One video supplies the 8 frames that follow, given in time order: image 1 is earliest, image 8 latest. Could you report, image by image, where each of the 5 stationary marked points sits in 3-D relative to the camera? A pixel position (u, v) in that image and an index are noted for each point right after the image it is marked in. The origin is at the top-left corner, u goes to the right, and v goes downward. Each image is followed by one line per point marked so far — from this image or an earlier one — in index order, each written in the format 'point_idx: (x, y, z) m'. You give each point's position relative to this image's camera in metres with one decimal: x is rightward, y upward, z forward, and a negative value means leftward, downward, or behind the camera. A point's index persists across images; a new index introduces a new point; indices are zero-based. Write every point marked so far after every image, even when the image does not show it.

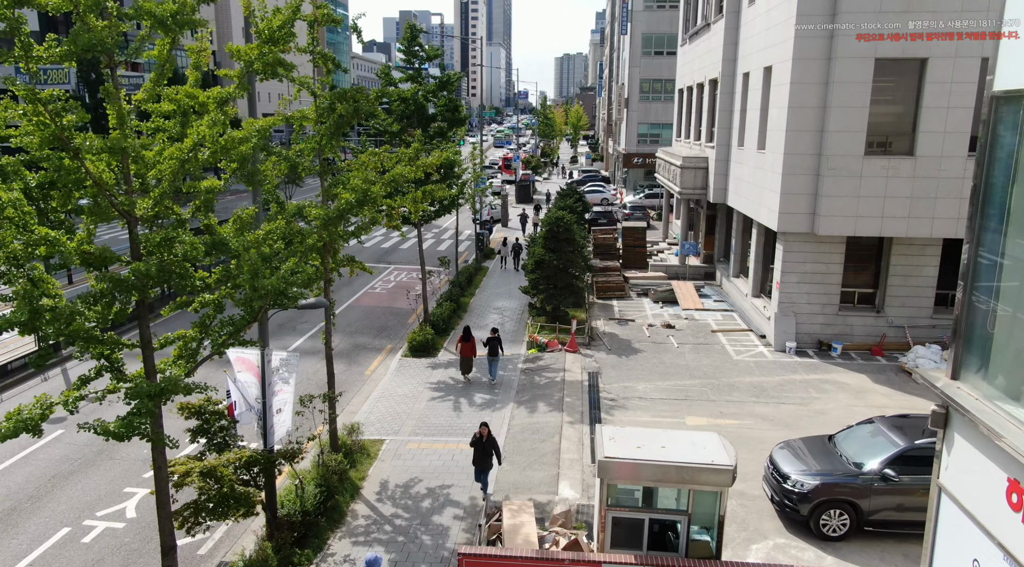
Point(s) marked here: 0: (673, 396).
0: (+3.6, -2.5, +16.4) m
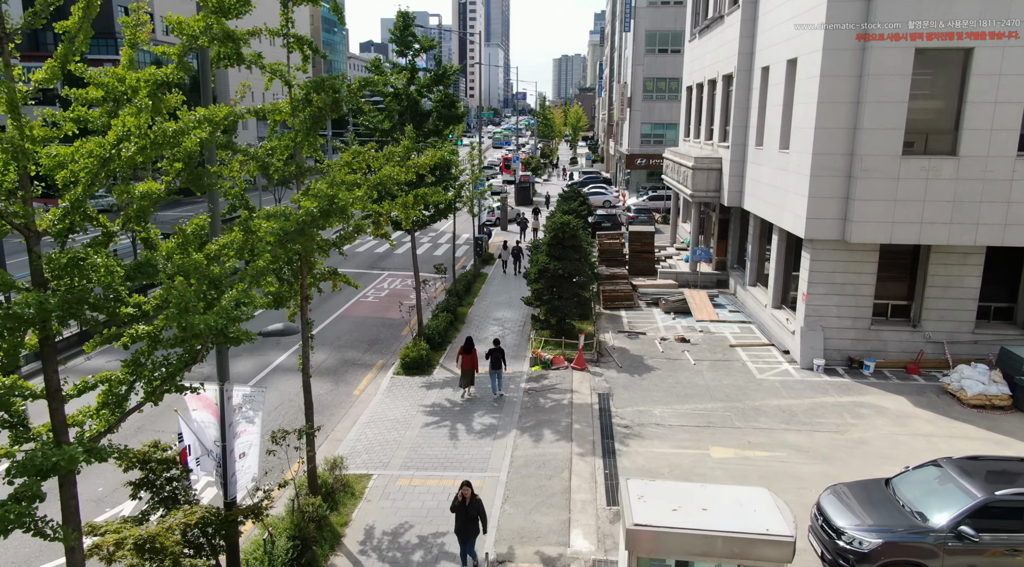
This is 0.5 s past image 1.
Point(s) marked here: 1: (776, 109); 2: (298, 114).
0: (+3.7, -2.8, +14.7) m
1: (+7.3, +4.8, +20.0) m
2: (-3.1, +2.5, +10.6) m
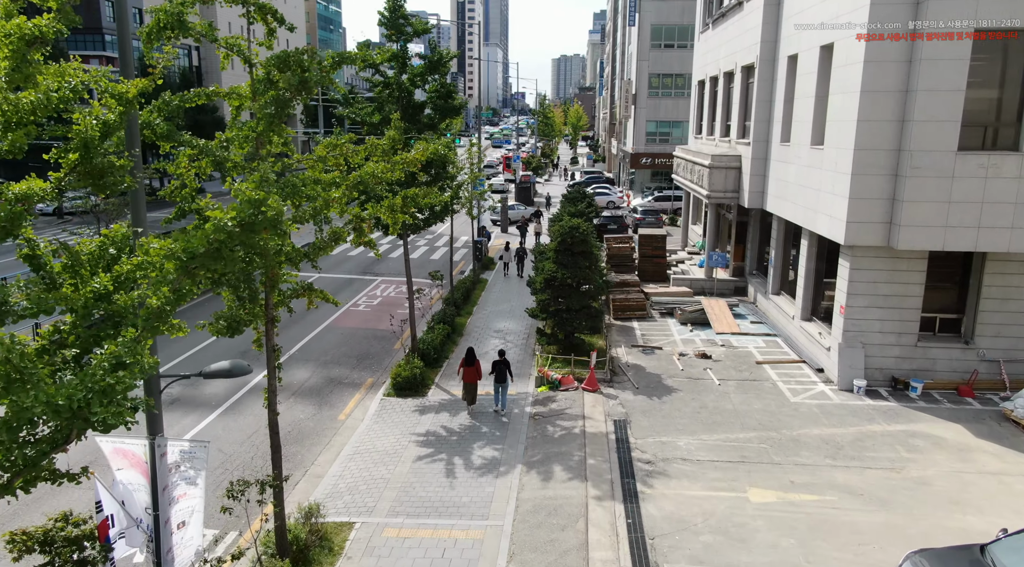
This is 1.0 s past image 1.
0: (+3.8, -3.1, +12.9) m
1: (+7.4, +4.6, +18.1) m
2: (-3.0, +2.2, +8.7) m
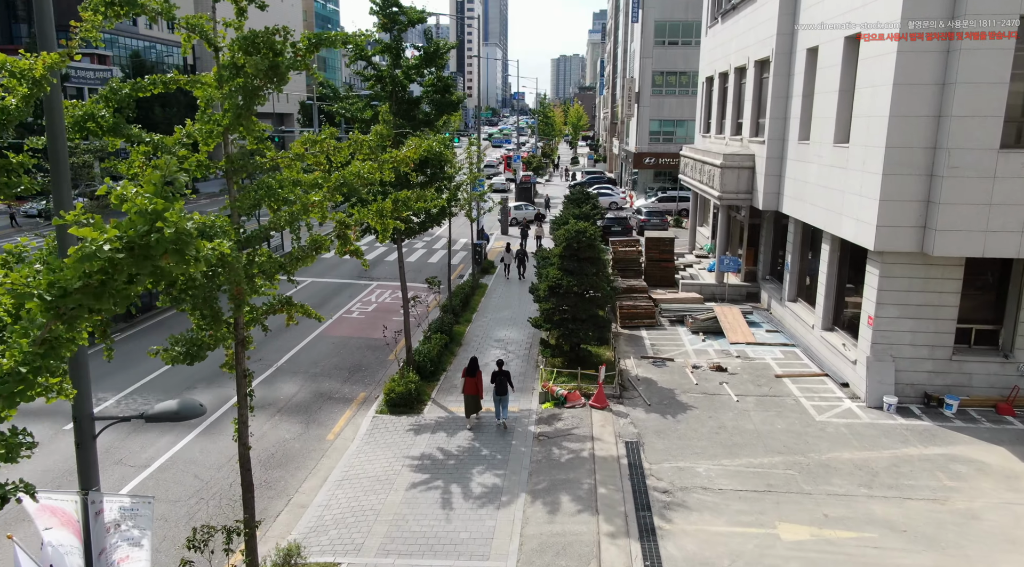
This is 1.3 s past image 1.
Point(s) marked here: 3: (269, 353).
0: (+3.8, -3.2, +11.7) m
1: (+7.4, +4.4, +17.0) m
2: (-3.0, +2.1, +7.5) m
3: (-6.4, -1.9, +19.2) m
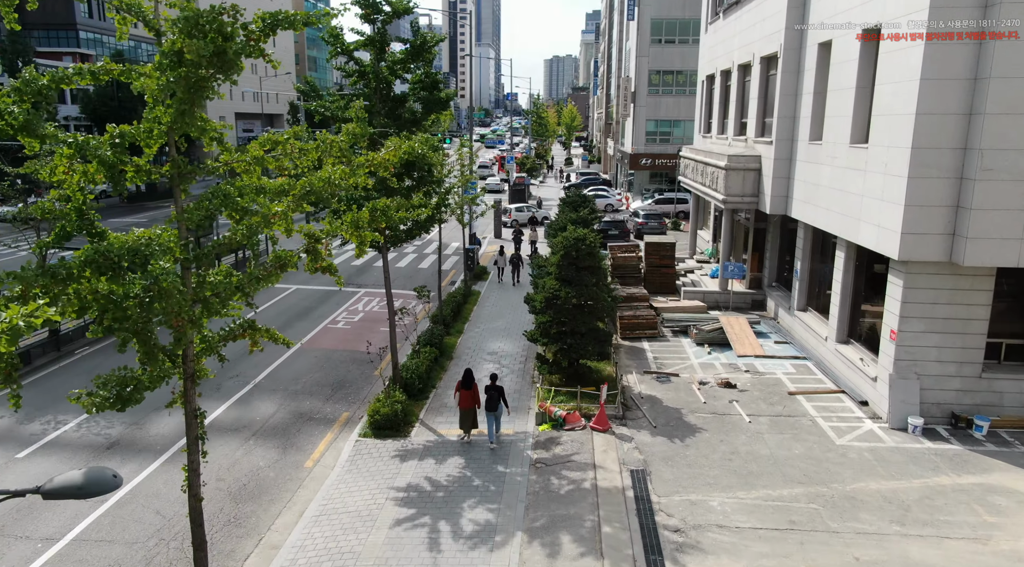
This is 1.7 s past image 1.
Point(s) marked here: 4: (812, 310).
0: (+3.8, -3.5, +10.6) m
1: (+7.3, +4.2, +15.9) m
2: (-3.1, +1.8, +6.3) m
3: (-6.6, -2.2, +18.0) m
4: (+7.9, -0.7, +19.1) m
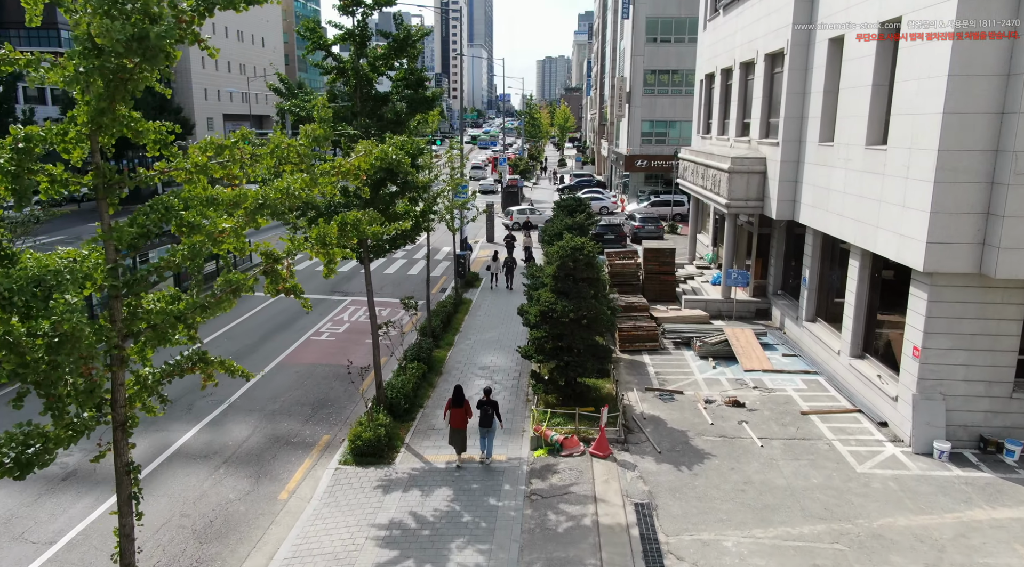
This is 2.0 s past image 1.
0: (+3.7, -3.7, +9.5) m
1: (+7.1, +4.0, +14.9) m
2: (-3.1, +1.6, +5.2) m
3: (-6.8, -2.4, +16.9) m
4: (+7.7, -0.9, +18.1) m
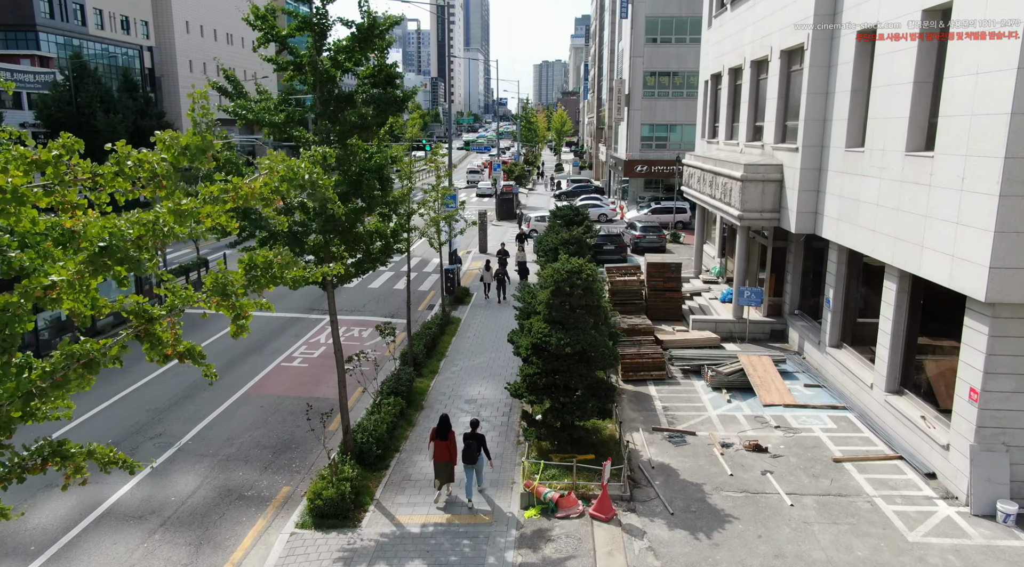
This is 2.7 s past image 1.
0: (+3.5, -4.1, +7.6) m
1: (+6.9, +3.5, +13.0) m
2: (-3.3, +1.1, +3.3) m
3: (-7.0, -3.0, +14.9) m
4: (+7.5, -1.4, +16.2) m
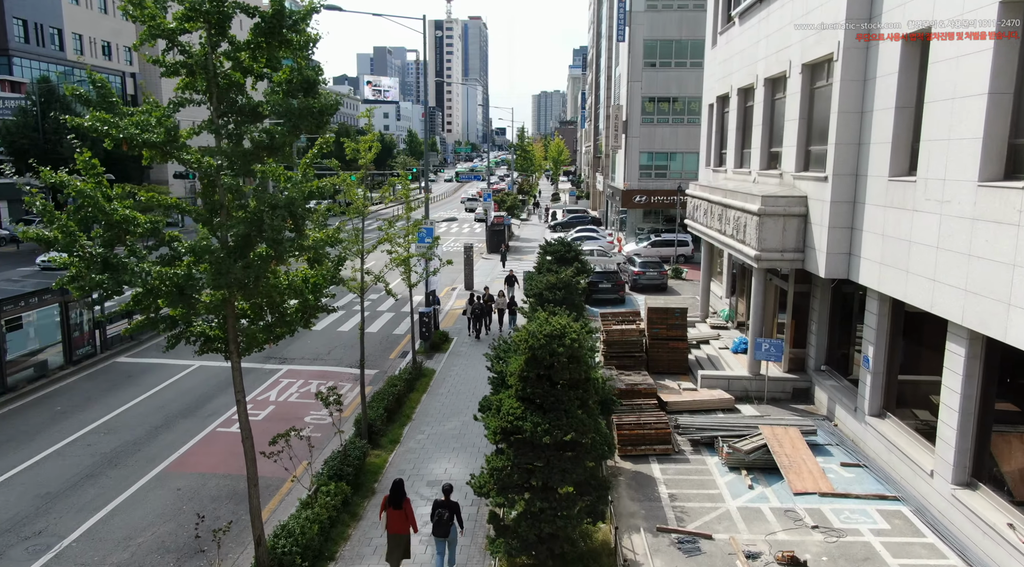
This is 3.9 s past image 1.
0: (+3.0, -4.8, +4.6) m
1: (+6.4, +2.6, +10.3) m
2: (-3.8, +0.6, +0.5) m
3: (-7.5, -3.9, +12.0) m
4: (+7.0, -2.4, +13.3) m
